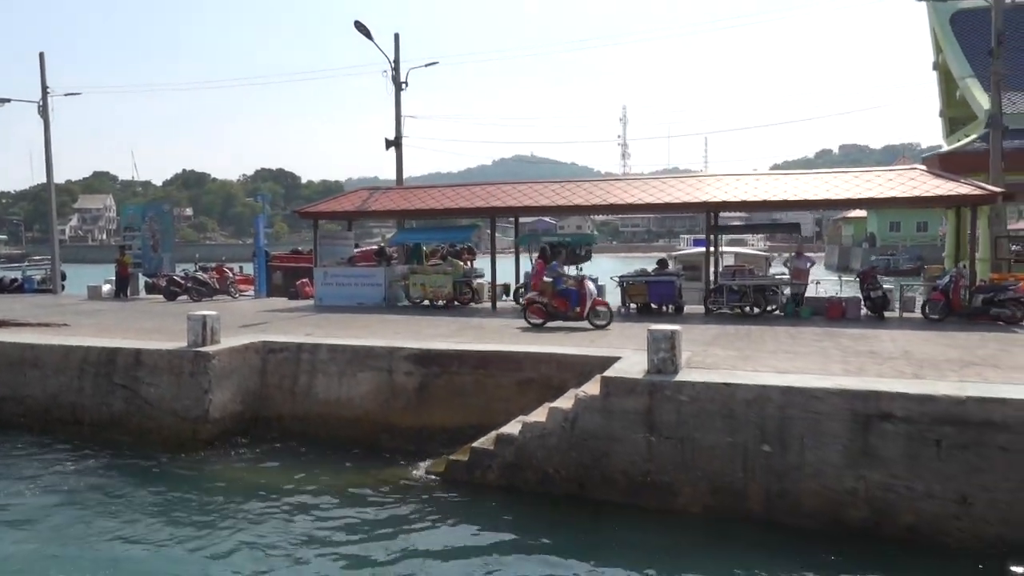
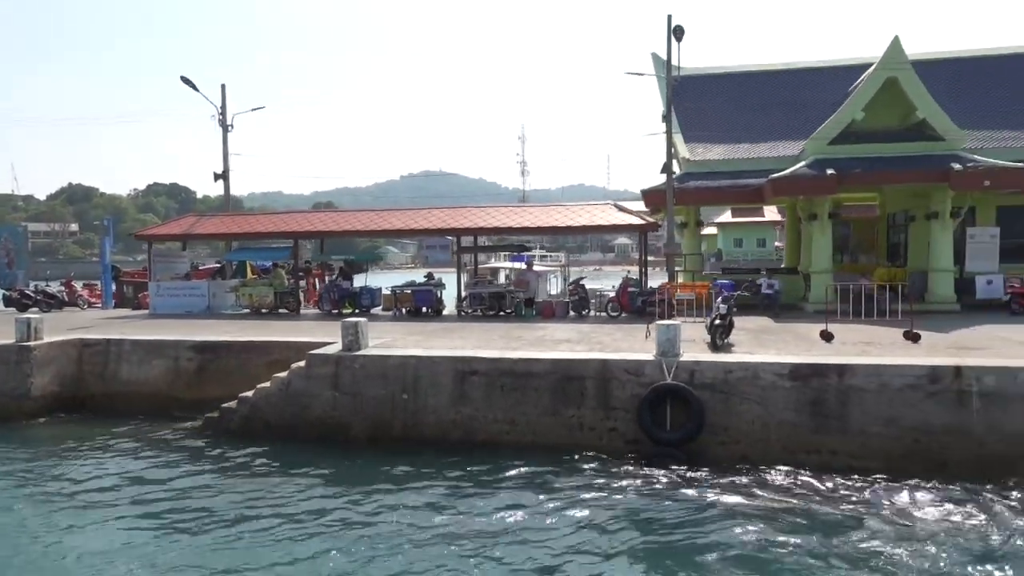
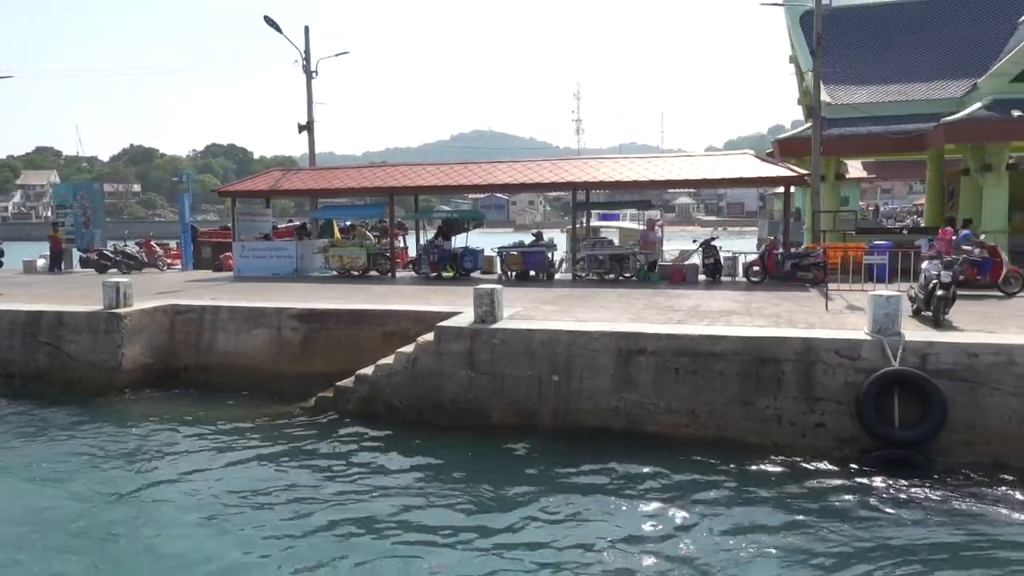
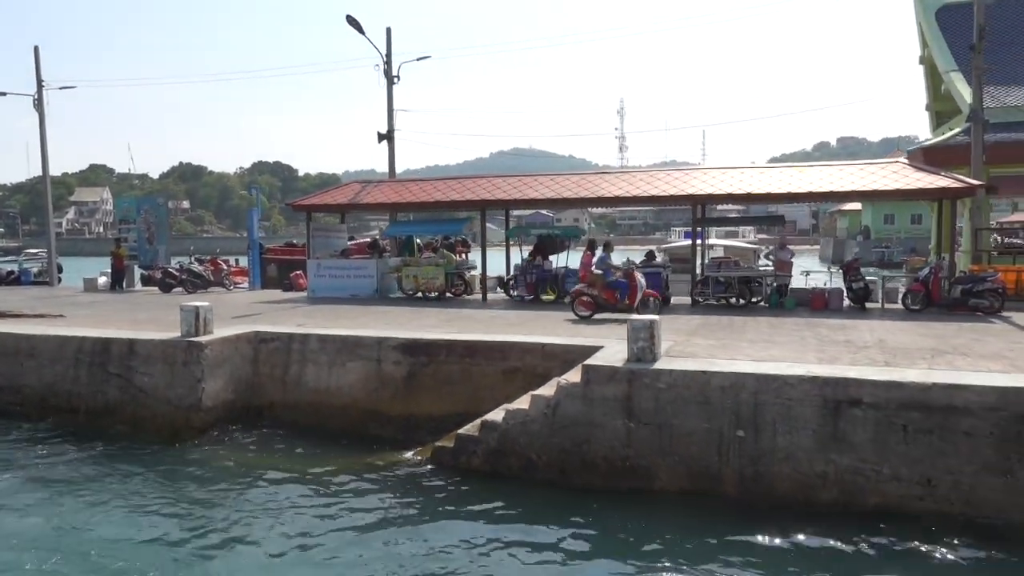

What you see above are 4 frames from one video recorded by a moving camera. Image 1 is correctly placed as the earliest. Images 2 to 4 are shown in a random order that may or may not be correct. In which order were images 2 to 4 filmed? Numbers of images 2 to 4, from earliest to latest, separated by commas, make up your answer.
4, 3, 2
